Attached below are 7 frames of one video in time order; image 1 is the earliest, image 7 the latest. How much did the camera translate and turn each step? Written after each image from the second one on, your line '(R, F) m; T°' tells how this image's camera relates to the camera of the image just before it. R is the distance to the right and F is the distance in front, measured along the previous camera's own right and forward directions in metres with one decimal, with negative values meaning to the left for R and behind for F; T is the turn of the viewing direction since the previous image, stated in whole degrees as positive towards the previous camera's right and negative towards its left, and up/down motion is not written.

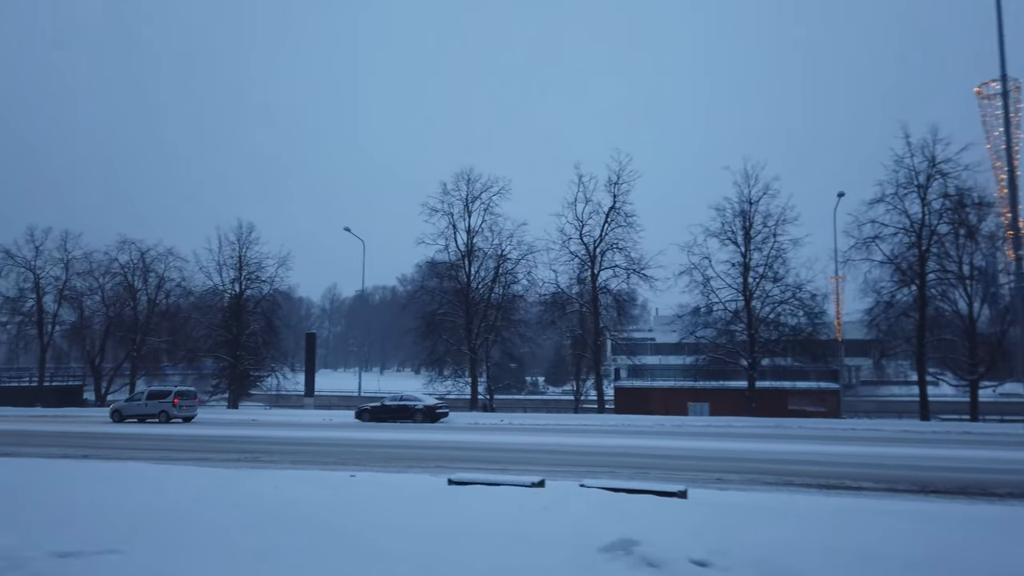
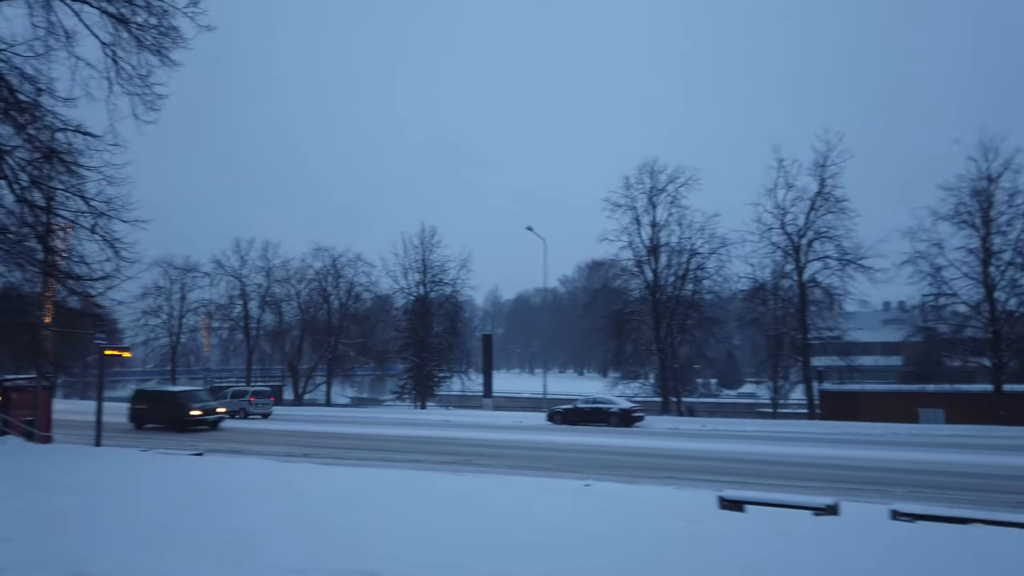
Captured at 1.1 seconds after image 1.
(-1.7, +1.1) m; -12°
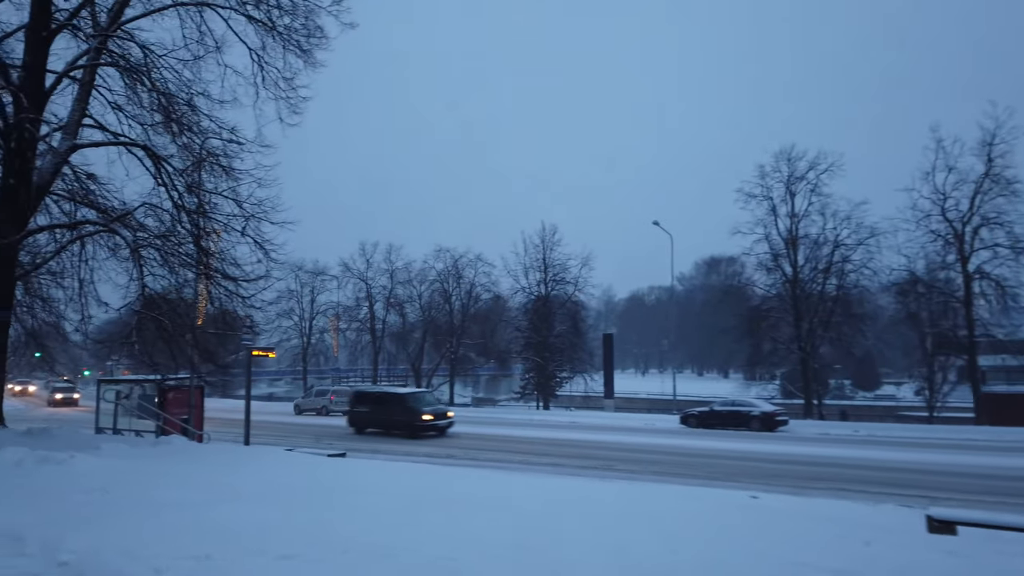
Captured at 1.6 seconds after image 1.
(-0.8, +0.7) m; -8°
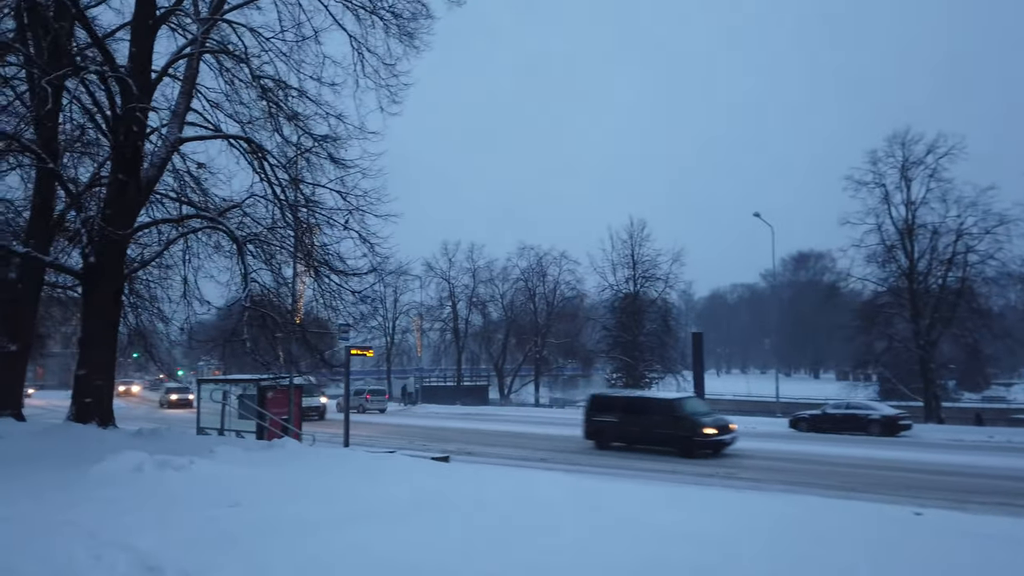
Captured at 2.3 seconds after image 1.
(-0.8, +0.9) m; -6°
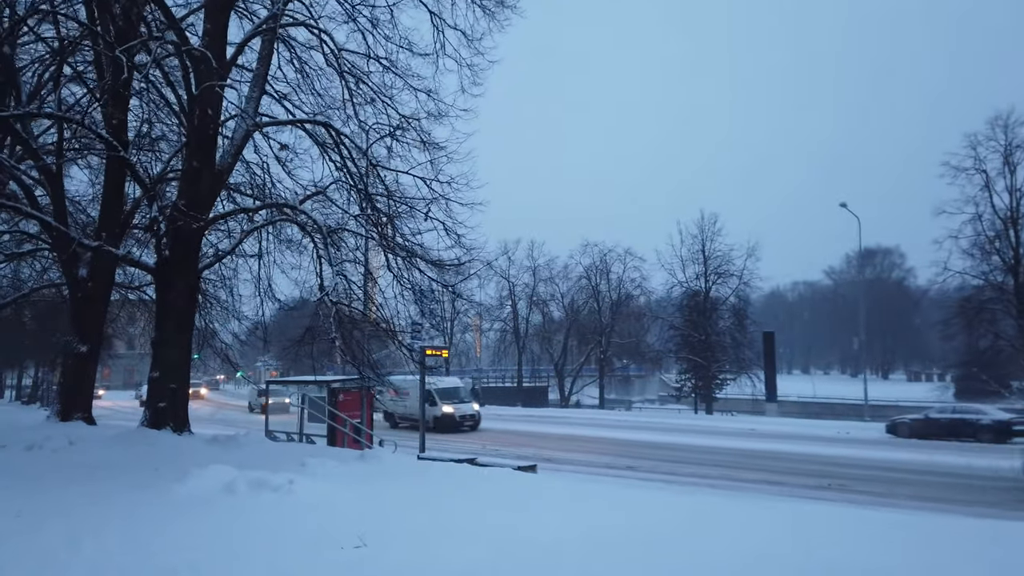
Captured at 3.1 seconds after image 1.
(-0.8, +1.2) m; -4°
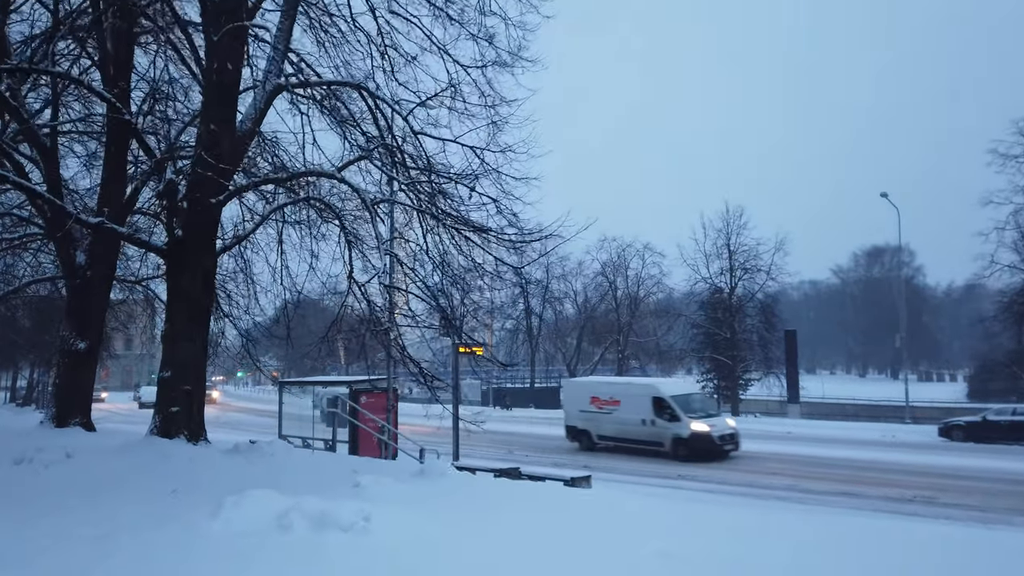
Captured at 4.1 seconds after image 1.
(-0.9, +1.6) m; 0°
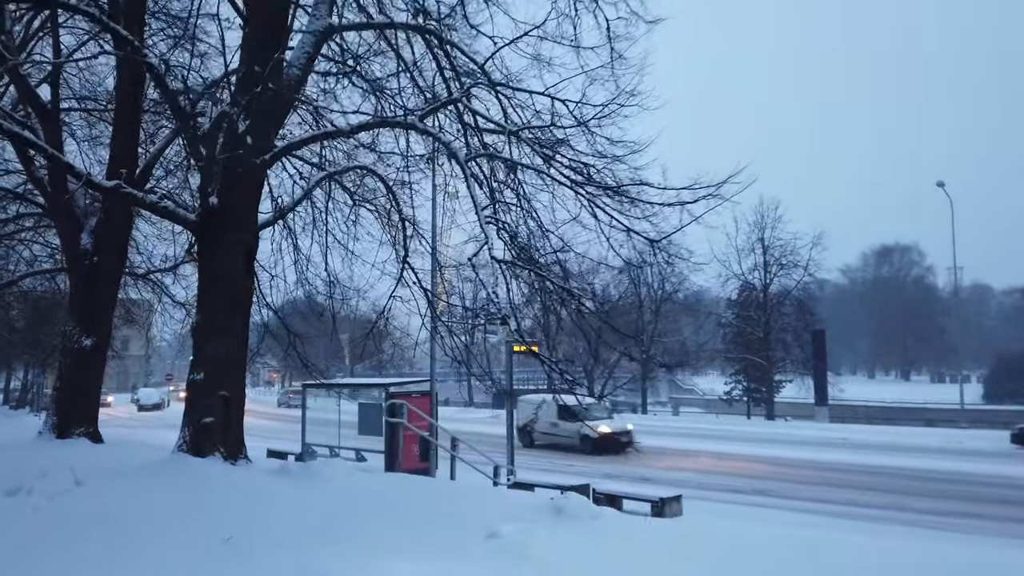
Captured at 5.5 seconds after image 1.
(-1.2, +1.8) m; 0°
